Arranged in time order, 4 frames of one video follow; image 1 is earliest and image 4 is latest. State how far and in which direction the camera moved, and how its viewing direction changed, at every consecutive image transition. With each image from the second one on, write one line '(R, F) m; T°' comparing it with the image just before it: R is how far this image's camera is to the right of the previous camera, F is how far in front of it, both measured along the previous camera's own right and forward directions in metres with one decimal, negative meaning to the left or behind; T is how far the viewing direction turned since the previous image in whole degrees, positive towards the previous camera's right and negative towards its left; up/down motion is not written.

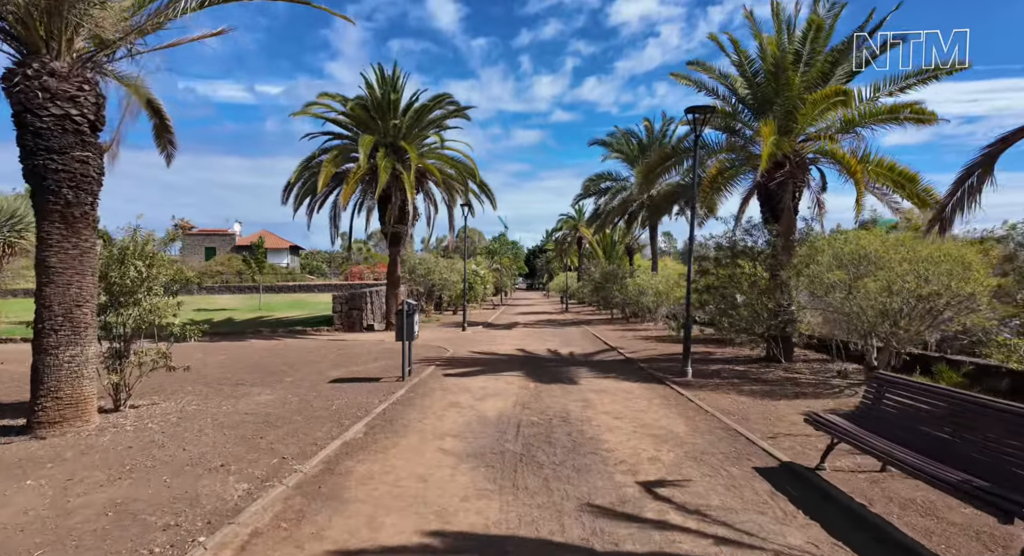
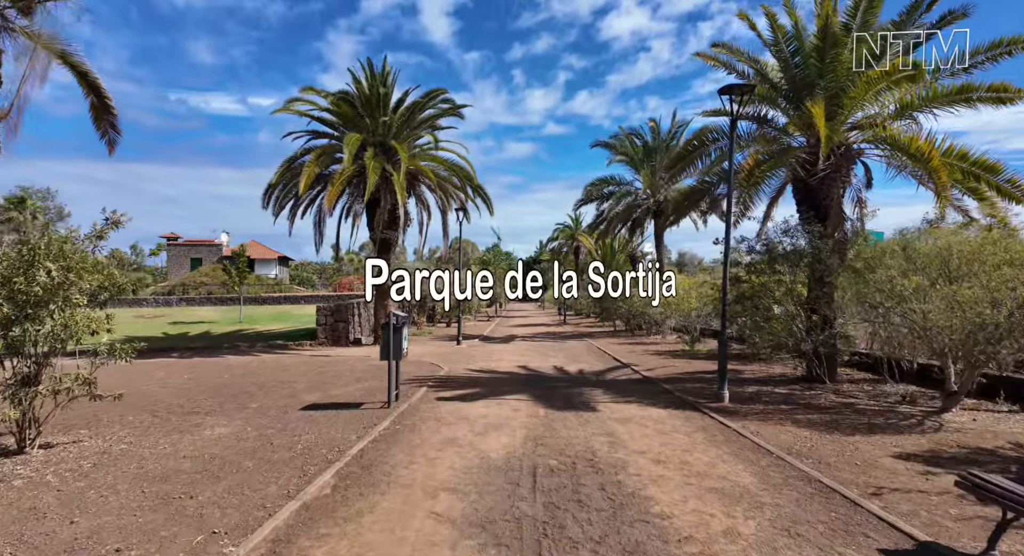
(-0.2, +1.7) m; +1°
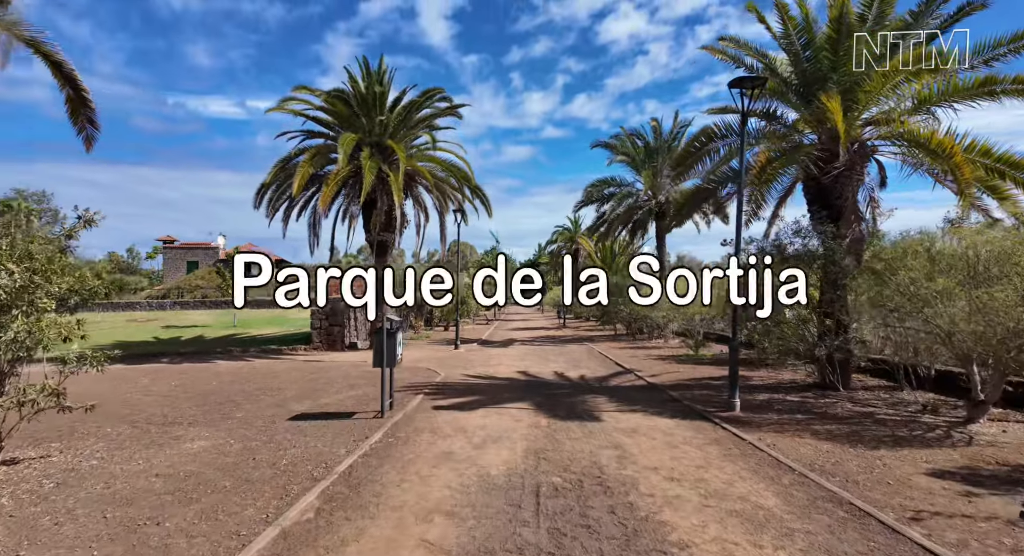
(0.0, +0.5) m; 0°
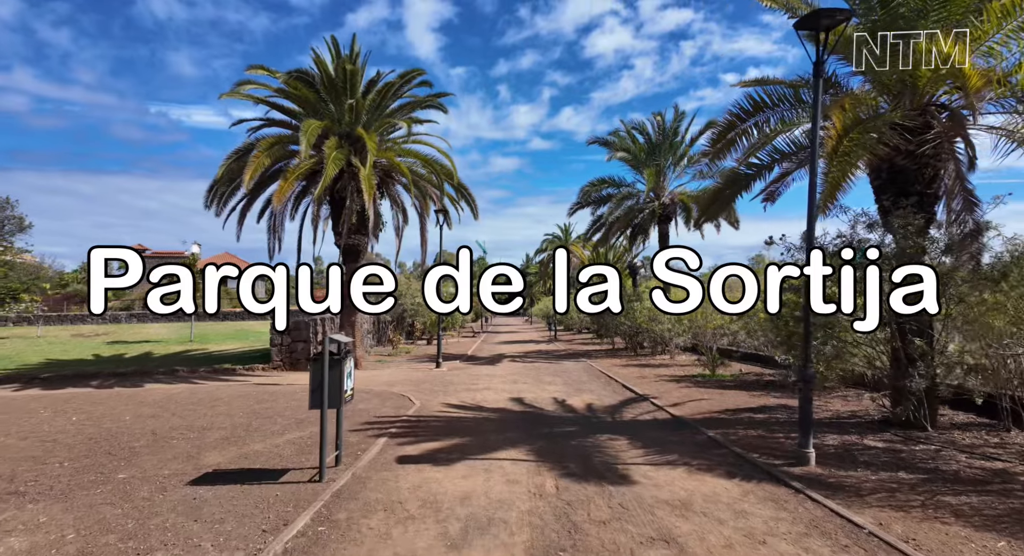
(-0.1, +2.5) m; +1°
